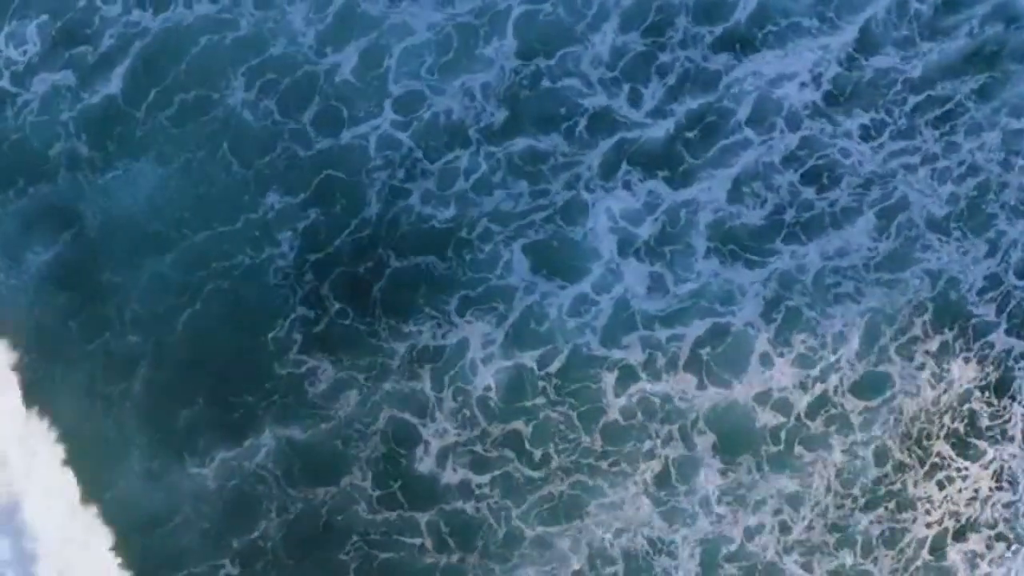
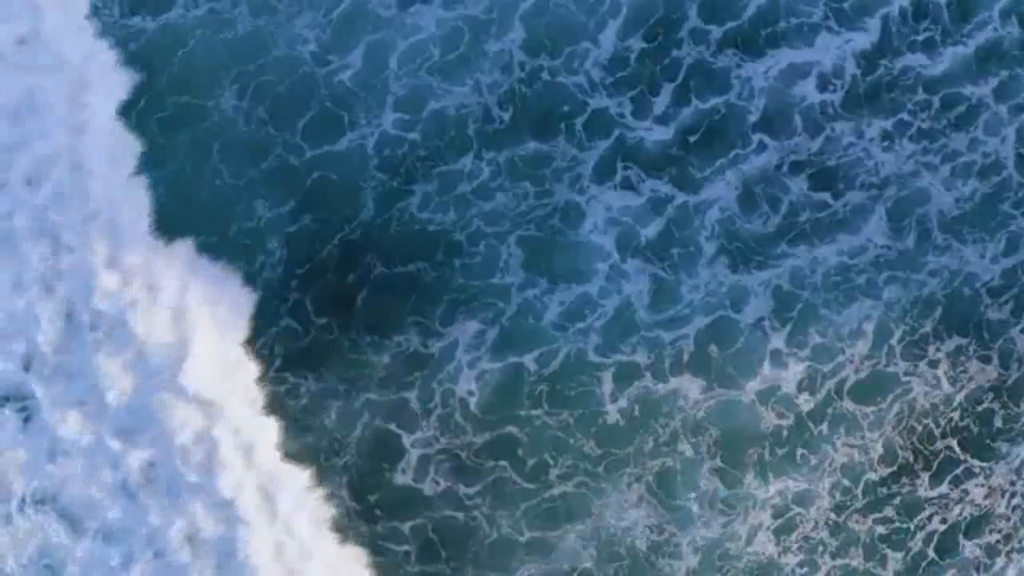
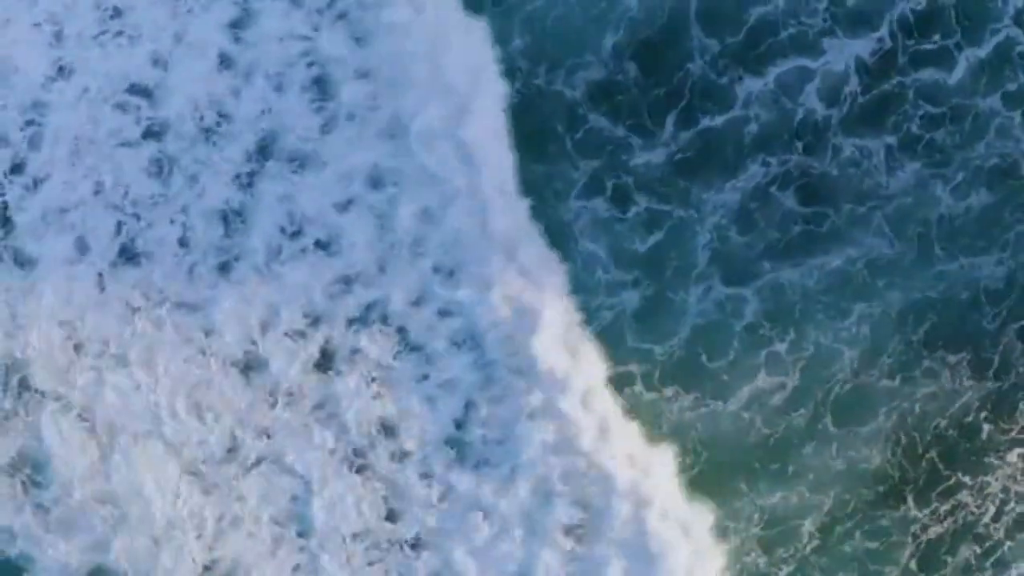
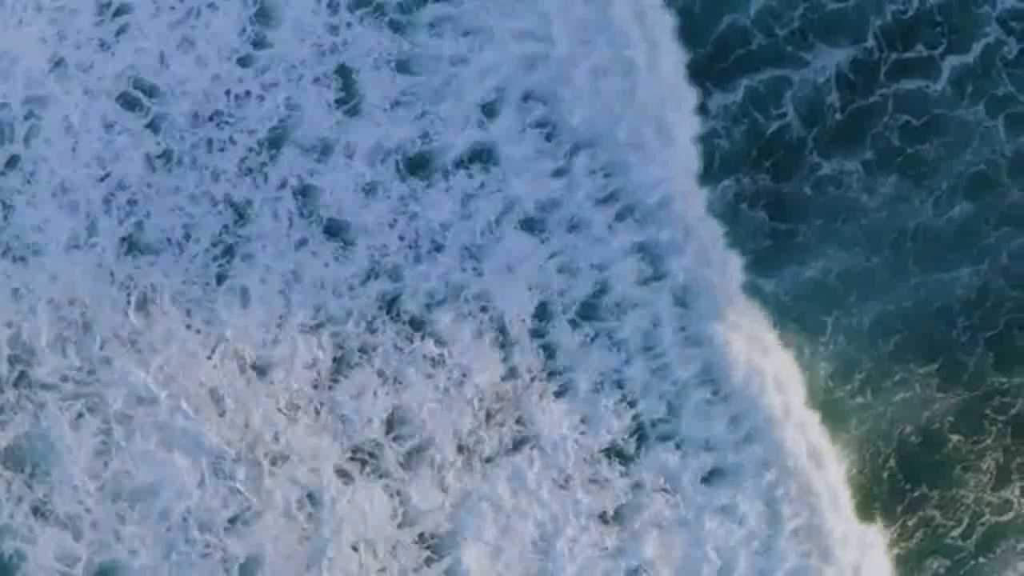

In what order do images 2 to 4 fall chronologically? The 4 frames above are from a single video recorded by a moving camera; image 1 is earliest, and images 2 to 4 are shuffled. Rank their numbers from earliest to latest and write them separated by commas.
2, 3, 4
